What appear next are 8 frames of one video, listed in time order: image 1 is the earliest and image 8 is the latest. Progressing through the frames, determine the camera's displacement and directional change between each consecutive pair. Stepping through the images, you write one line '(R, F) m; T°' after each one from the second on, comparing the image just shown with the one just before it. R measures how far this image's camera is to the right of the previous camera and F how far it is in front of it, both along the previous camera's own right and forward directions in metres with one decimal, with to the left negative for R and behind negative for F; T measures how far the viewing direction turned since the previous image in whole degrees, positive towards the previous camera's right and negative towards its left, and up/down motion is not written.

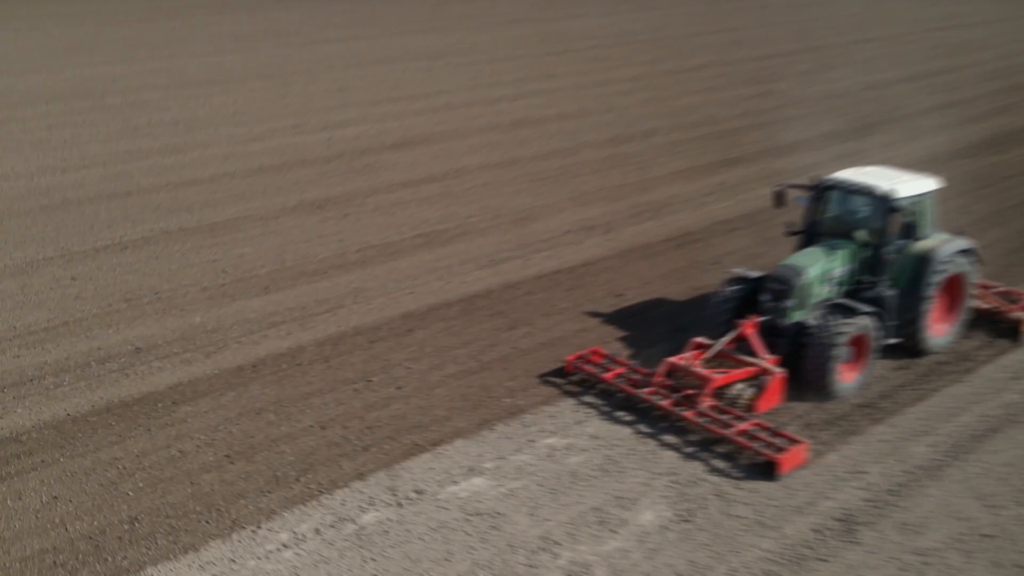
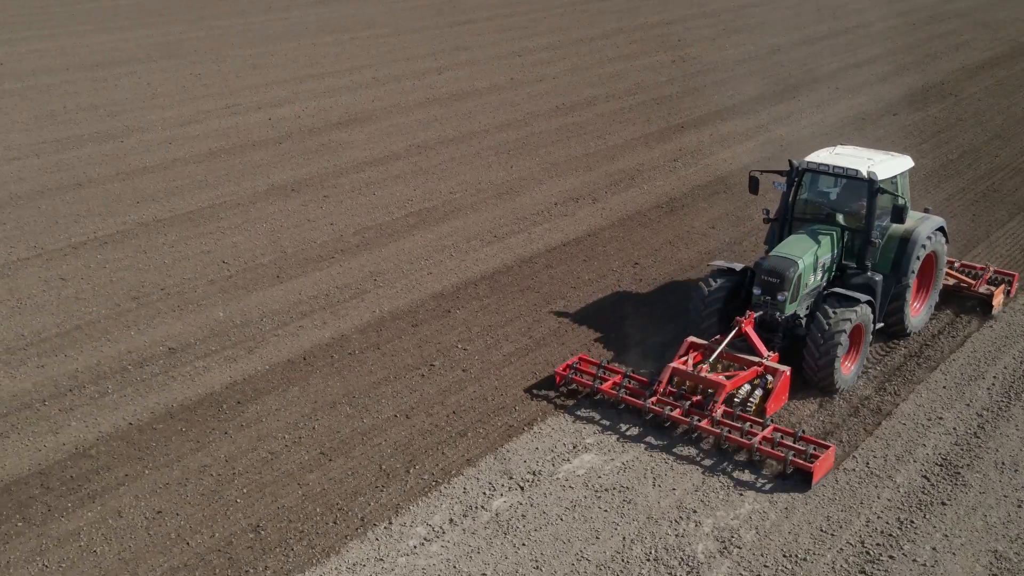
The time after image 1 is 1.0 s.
(-2.0, +0.2) m; +8°
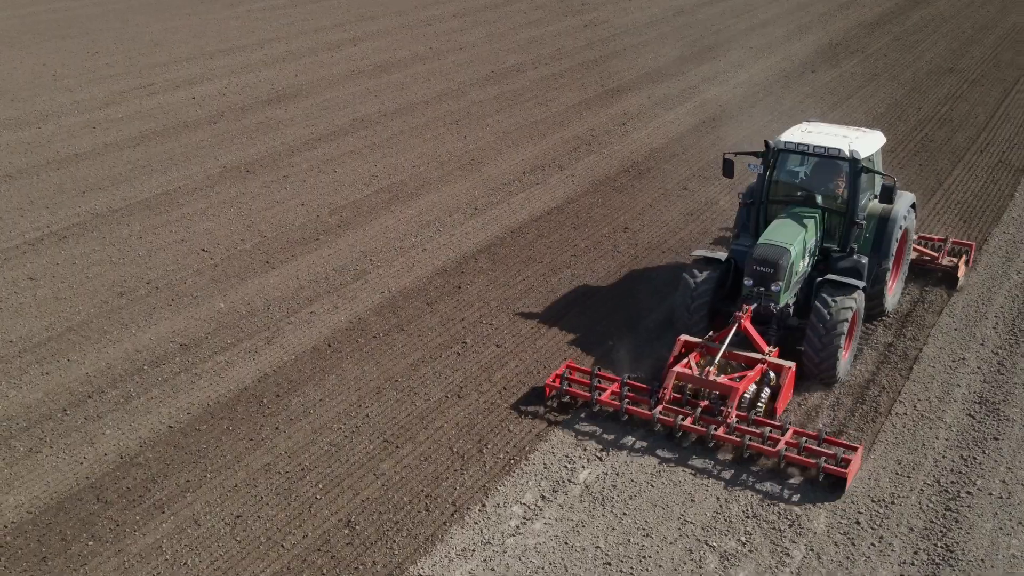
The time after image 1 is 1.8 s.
(-1.6, +0.2) m; +8°
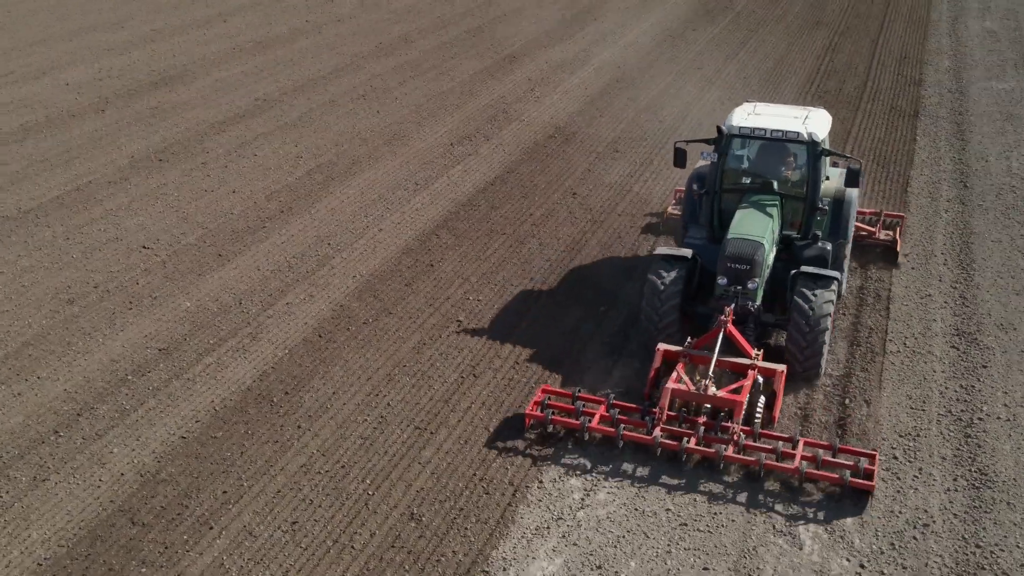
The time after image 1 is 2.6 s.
(-1.5, +0.2) m; +9°
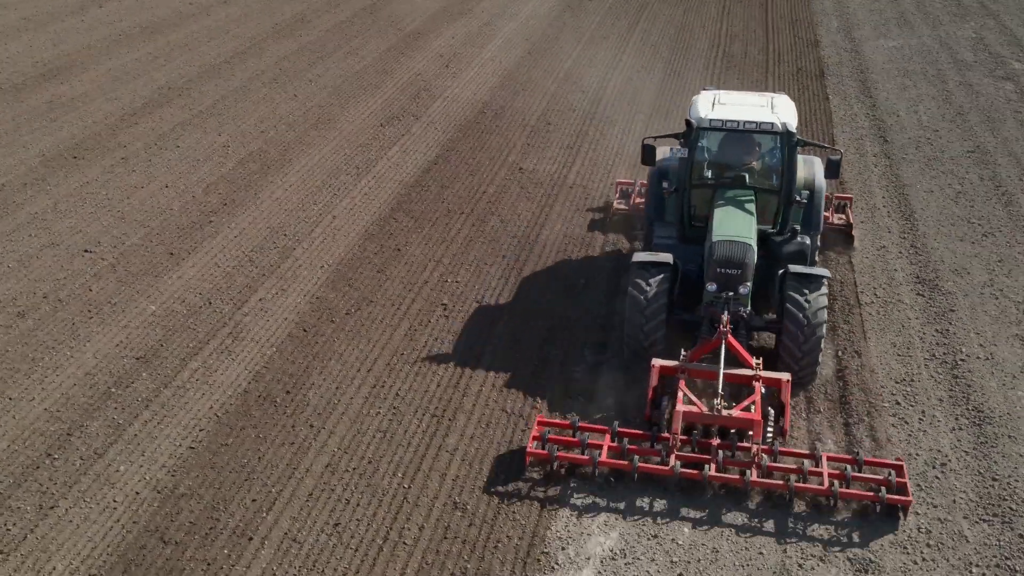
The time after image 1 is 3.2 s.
(-1.1, +0.1) m; +8°
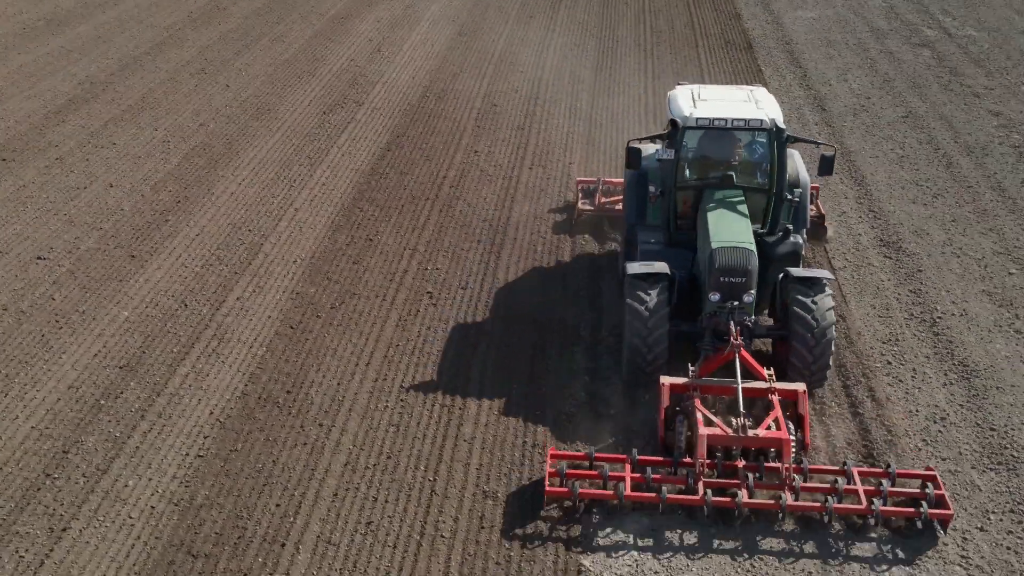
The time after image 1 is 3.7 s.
(-0.8, +0.1) m; +6°
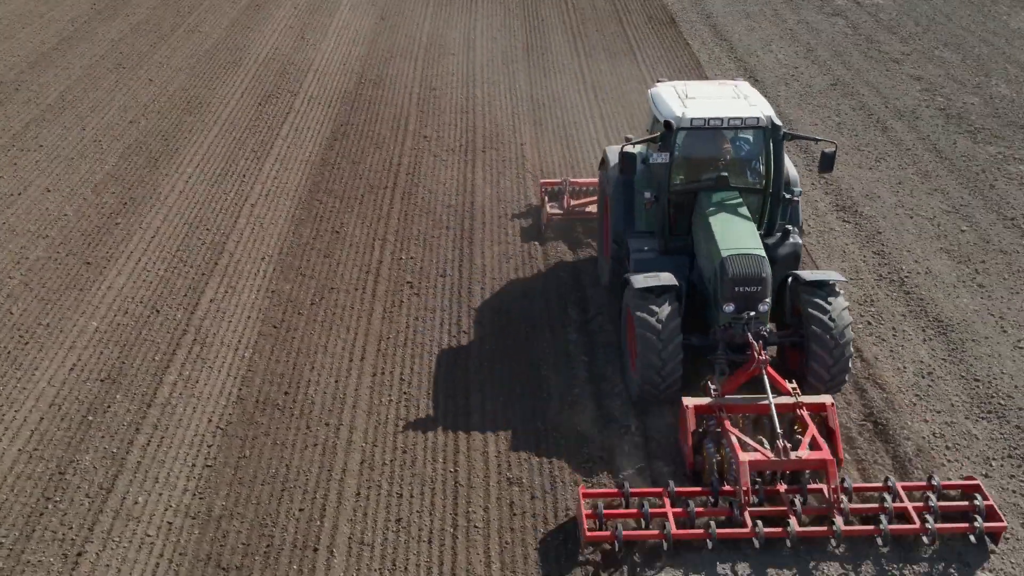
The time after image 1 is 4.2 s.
(-0.8, +0.1) m; +6°
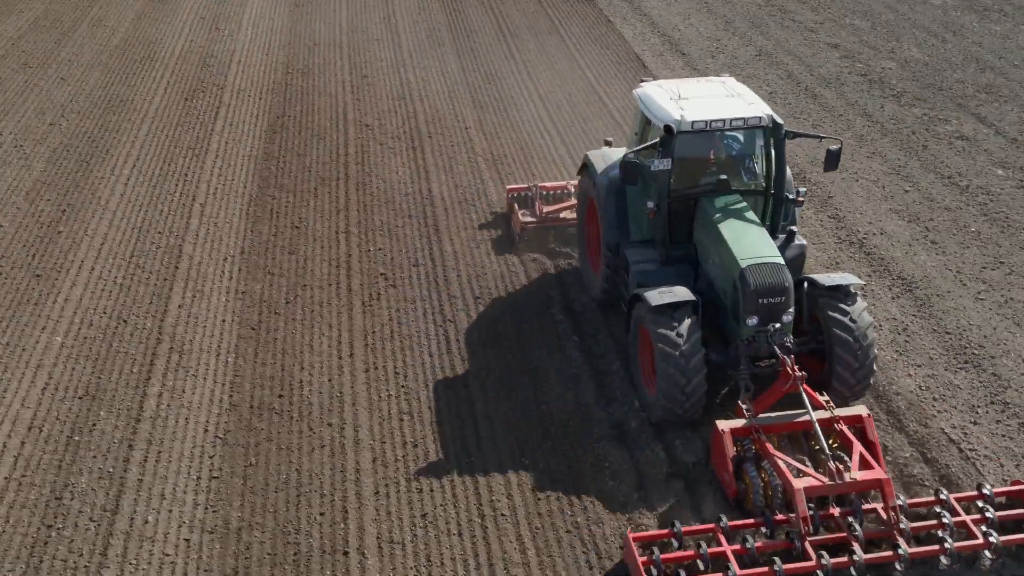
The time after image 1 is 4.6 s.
(-0.7, +0.1) m; +6°
